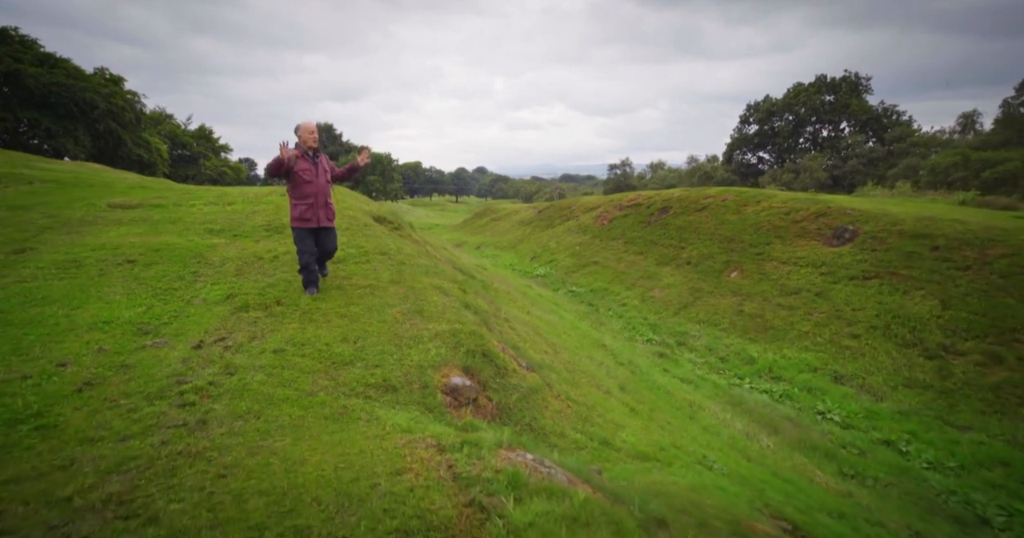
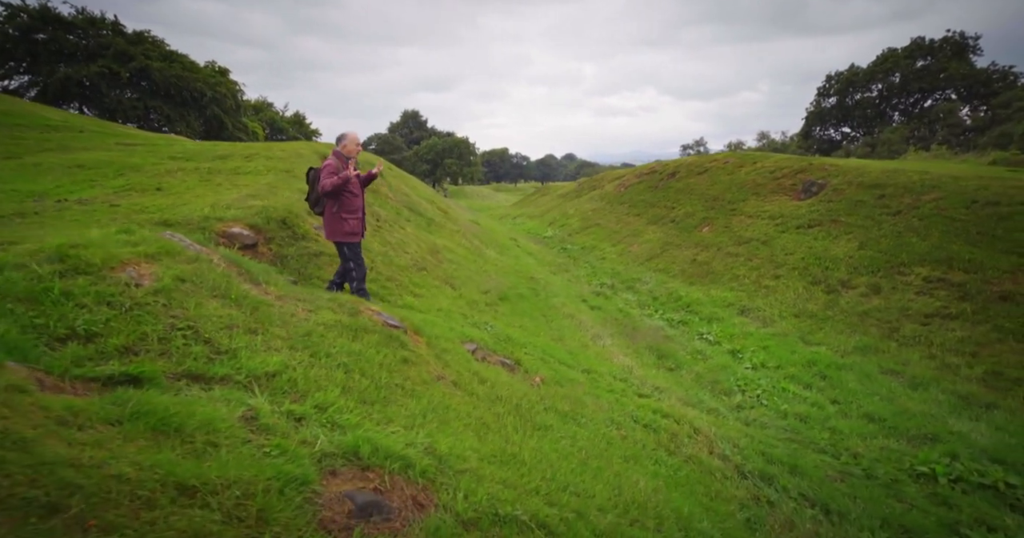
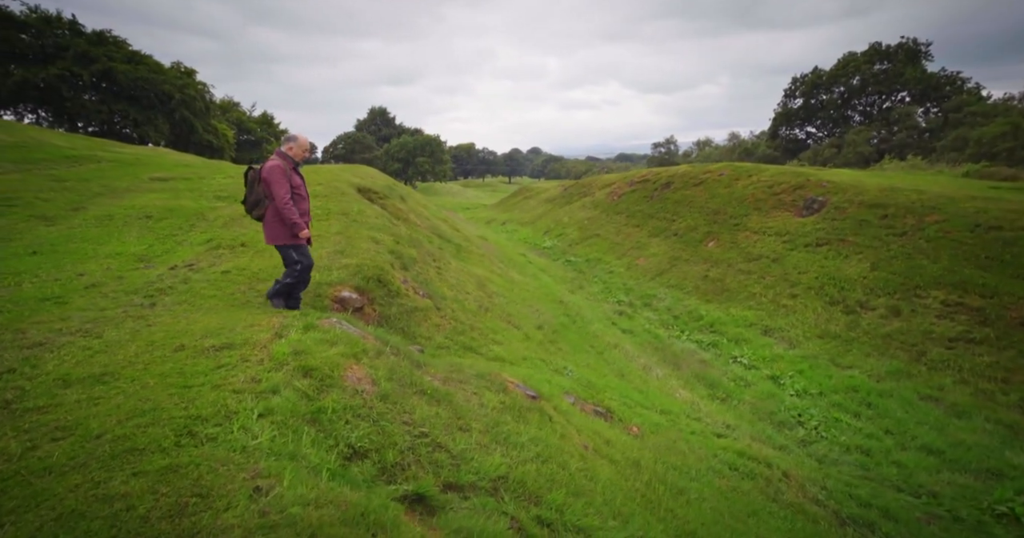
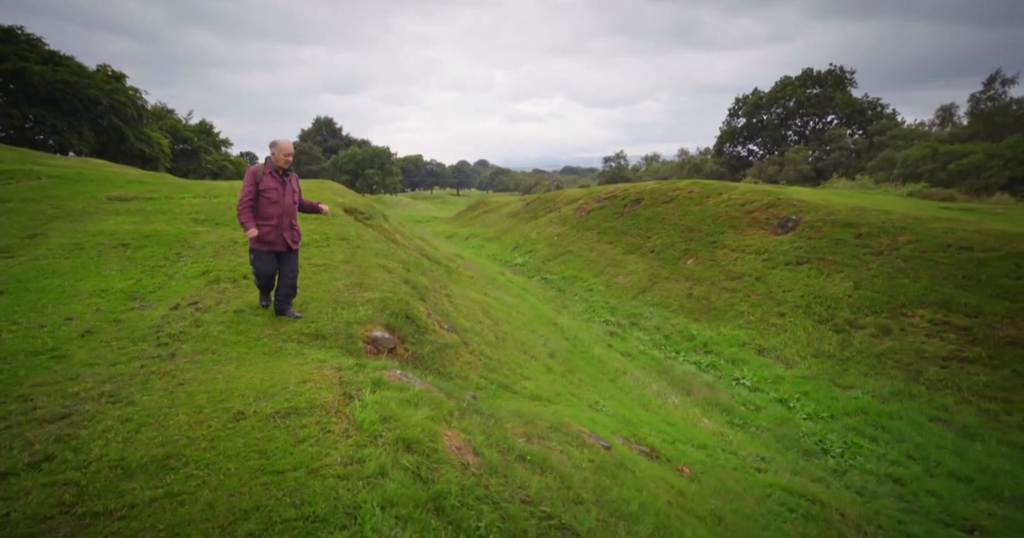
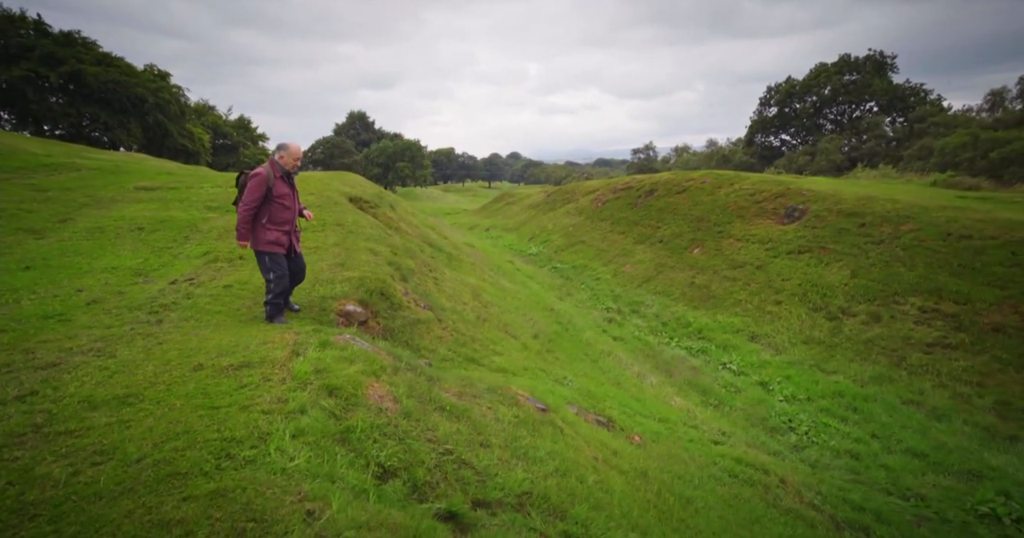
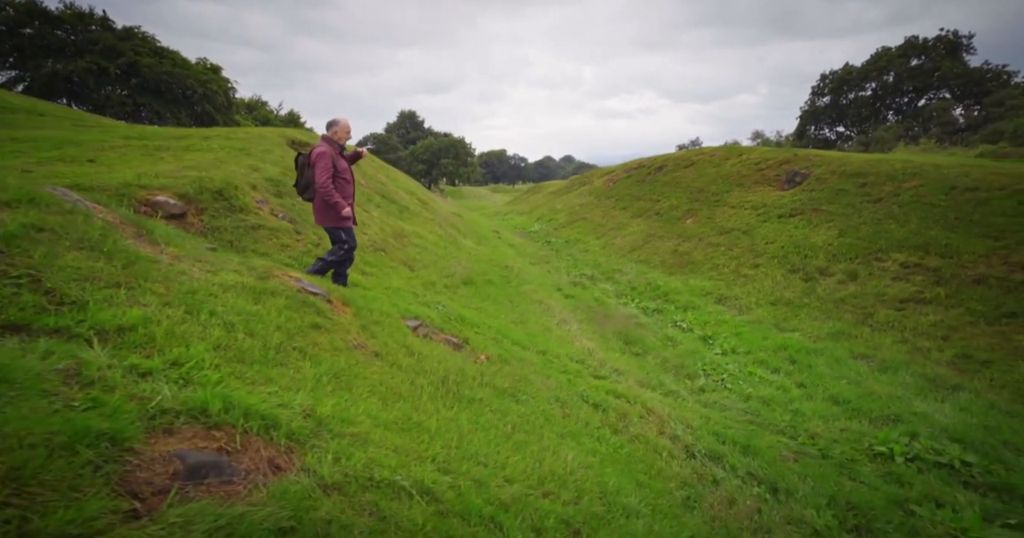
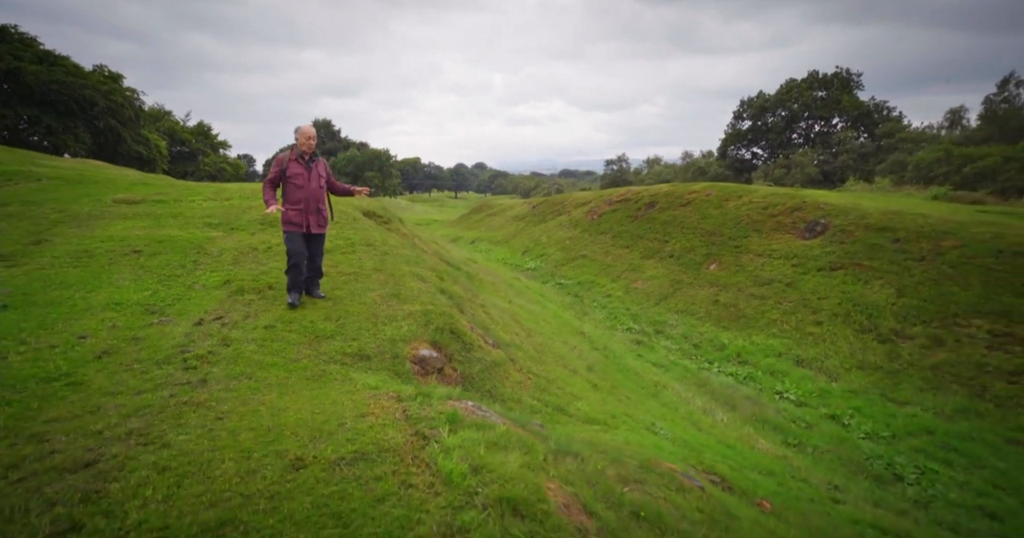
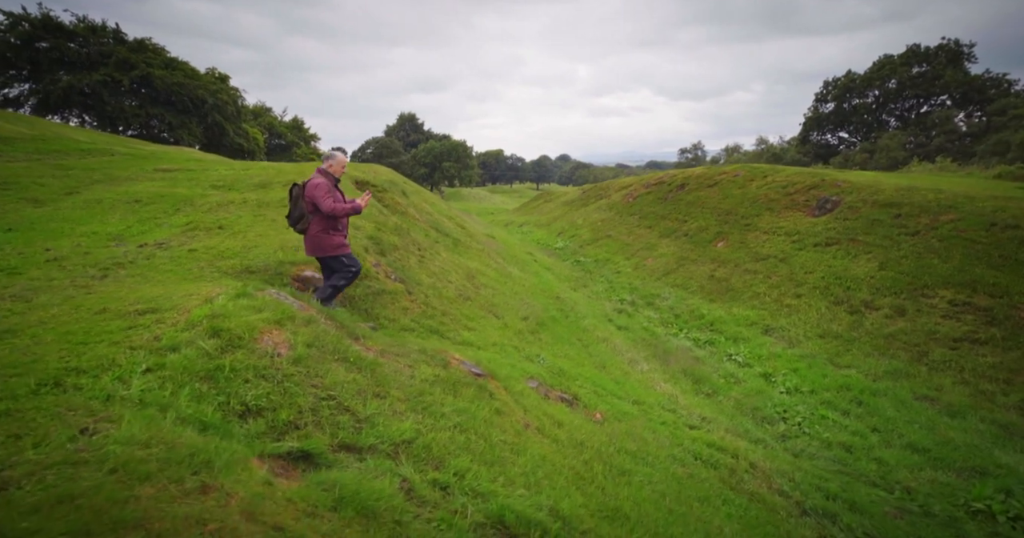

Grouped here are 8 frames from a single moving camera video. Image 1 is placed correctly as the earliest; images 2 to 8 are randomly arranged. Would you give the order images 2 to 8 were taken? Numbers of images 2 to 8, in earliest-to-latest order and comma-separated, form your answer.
7, 4, 5, 3, 8, 2, 6
